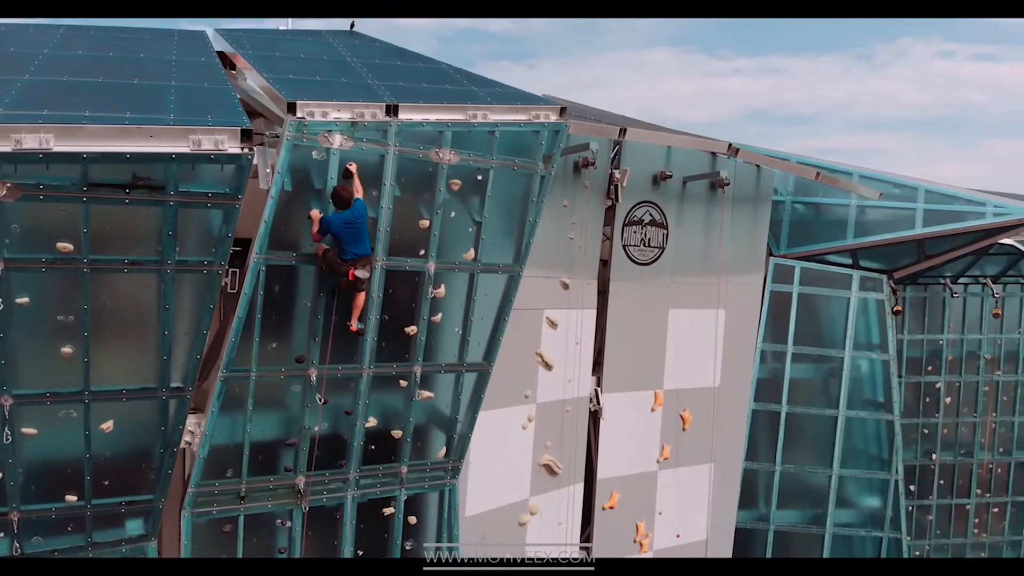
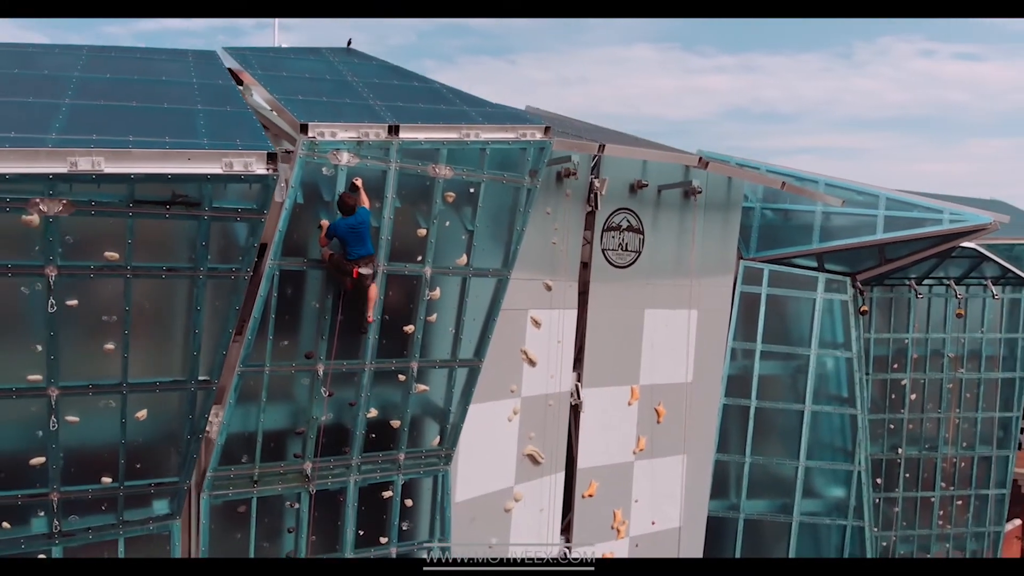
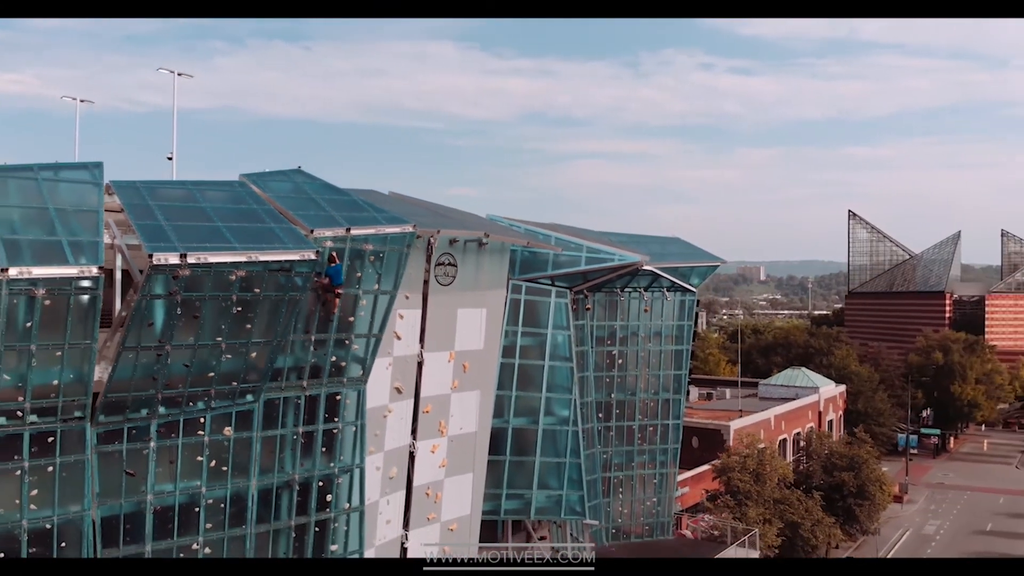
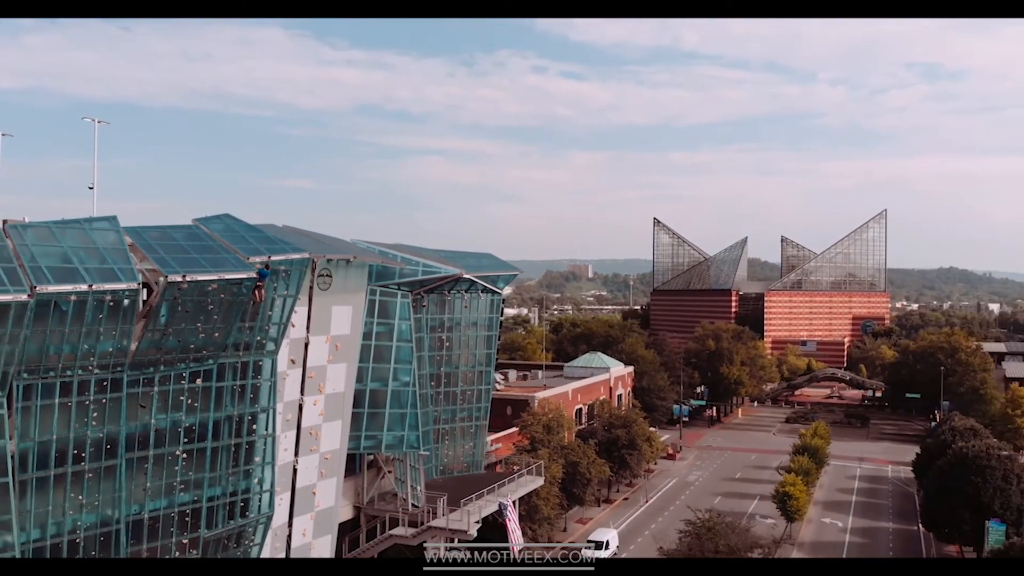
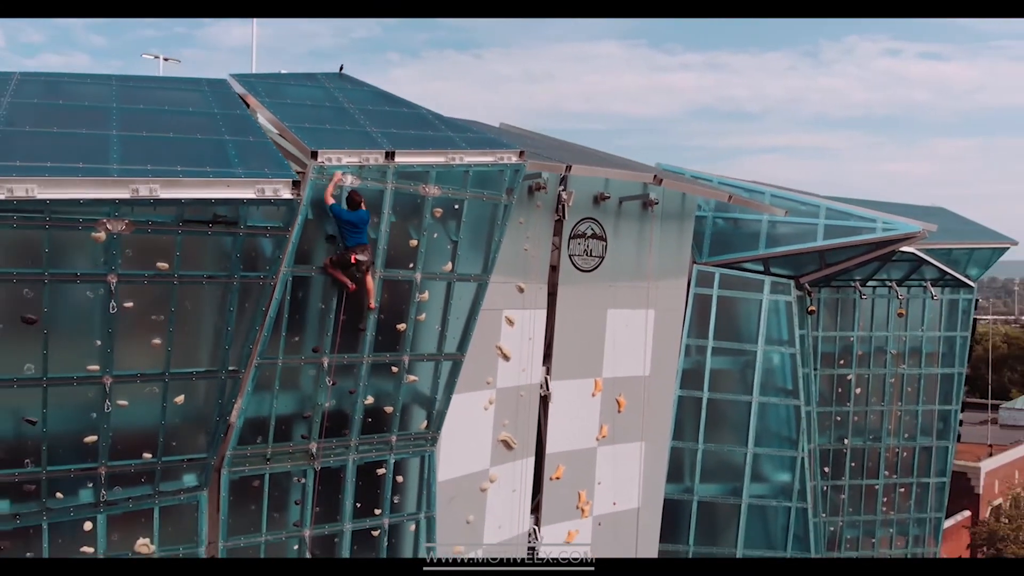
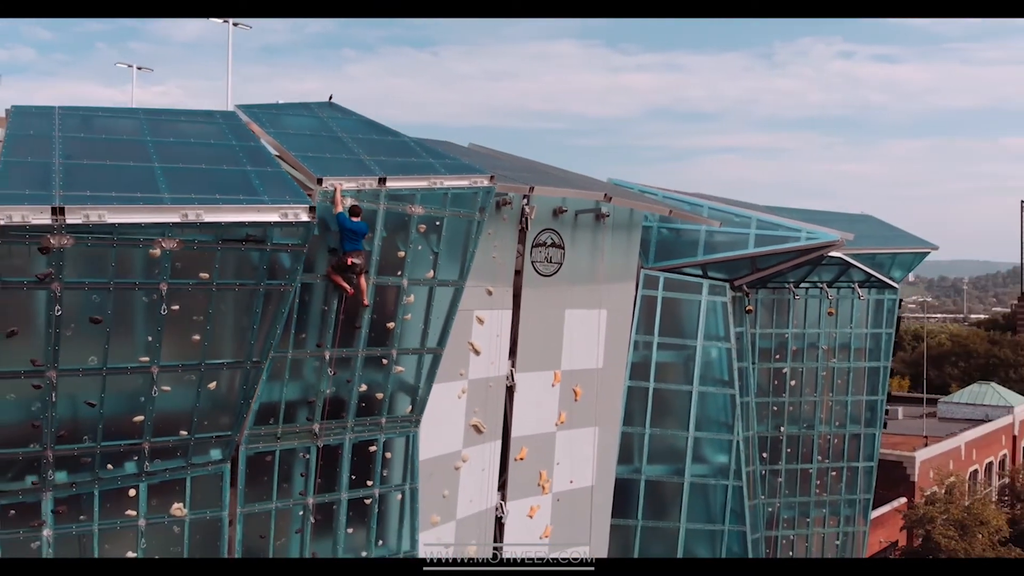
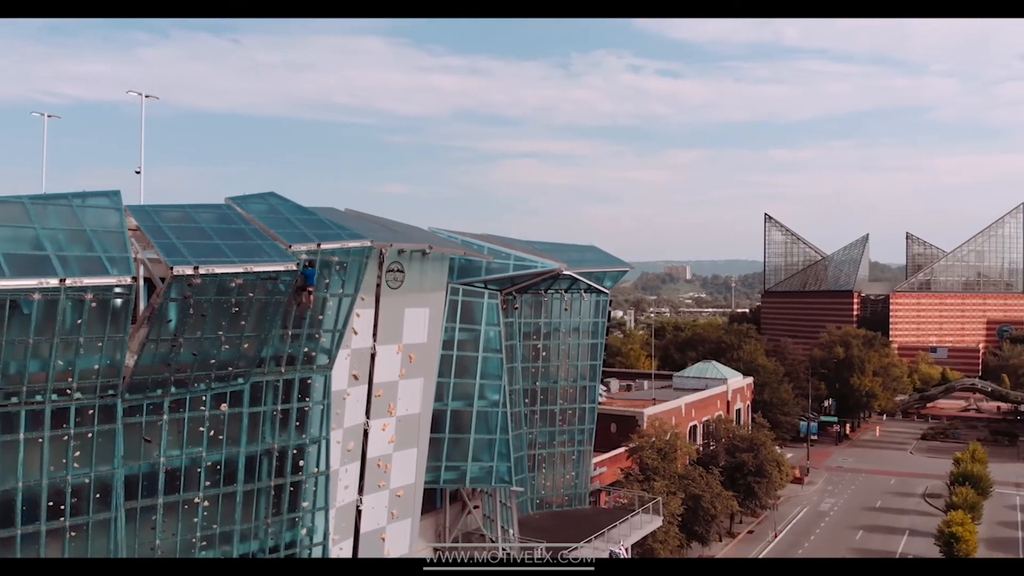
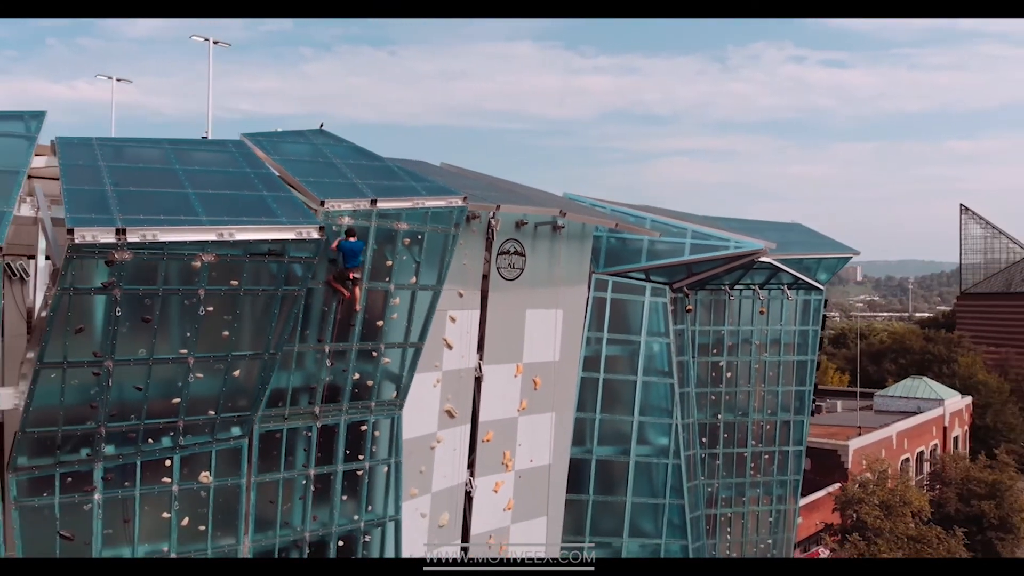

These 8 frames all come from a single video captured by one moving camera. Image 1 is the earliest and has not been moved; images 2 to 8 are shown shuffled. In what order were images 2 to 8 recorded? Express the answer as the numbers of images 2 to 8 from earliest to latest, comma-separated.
2, 5, 6, 8, 3, 7, 4
